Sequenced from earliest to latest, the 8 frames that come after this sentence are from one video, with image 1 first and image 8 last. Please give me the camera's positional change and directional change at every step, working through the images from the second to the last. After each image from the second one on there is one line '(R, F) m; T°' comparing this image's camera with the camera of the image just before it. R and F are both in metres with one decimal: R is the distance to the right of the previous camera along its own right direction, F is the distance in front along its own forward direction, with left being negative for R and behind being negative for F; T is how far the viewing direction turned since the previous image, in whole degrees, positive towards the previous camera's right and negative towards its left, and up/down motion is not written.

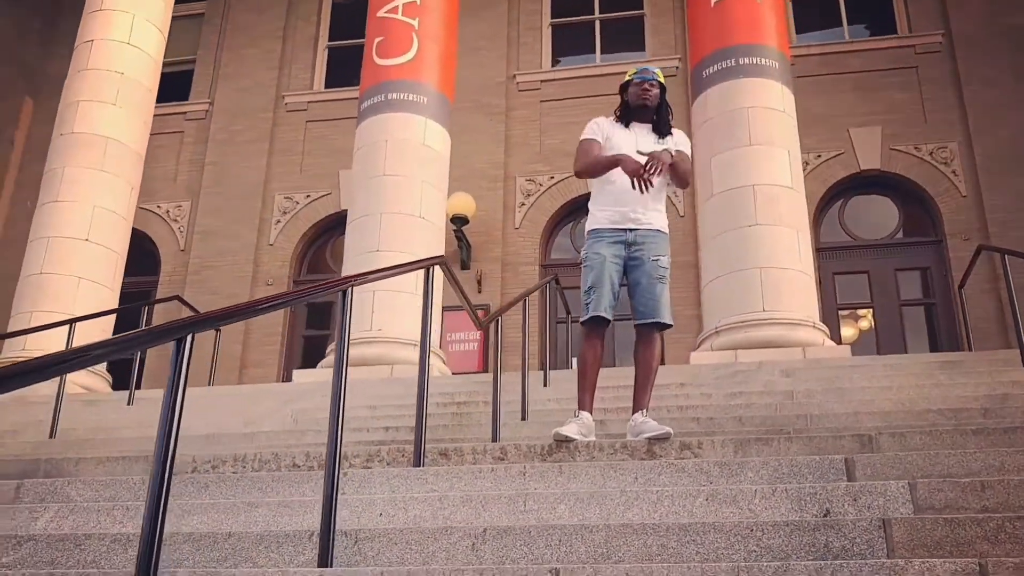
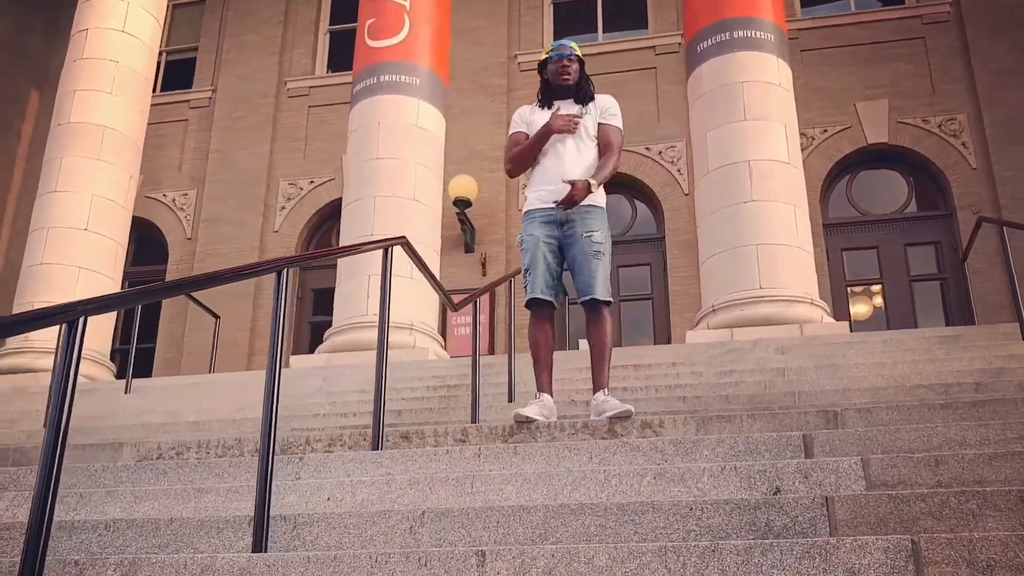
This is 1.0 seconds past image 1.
(+0.3, +0.1) m; -2°
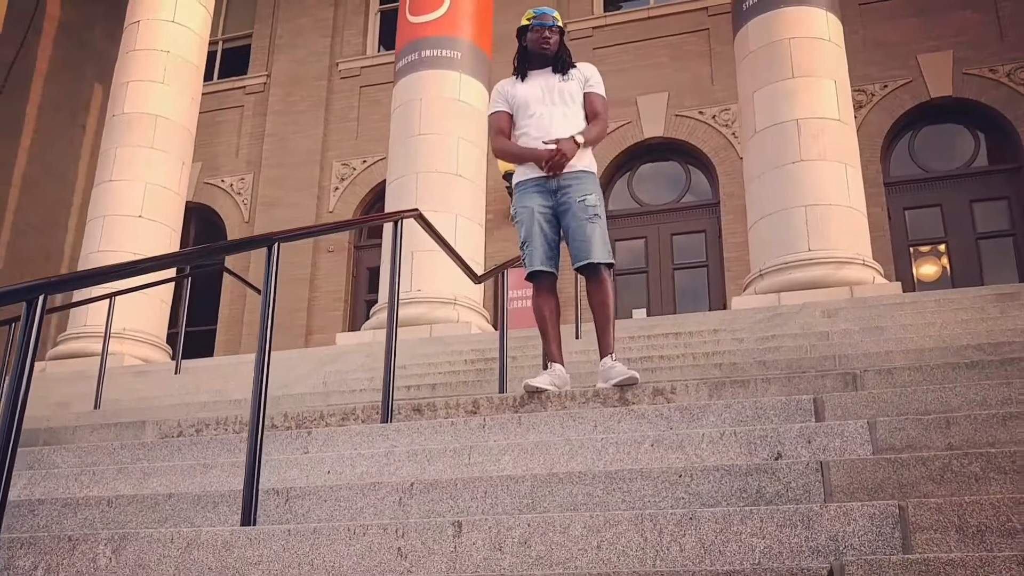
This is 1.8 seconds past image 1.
(+0.3, +0.1) m; -4°
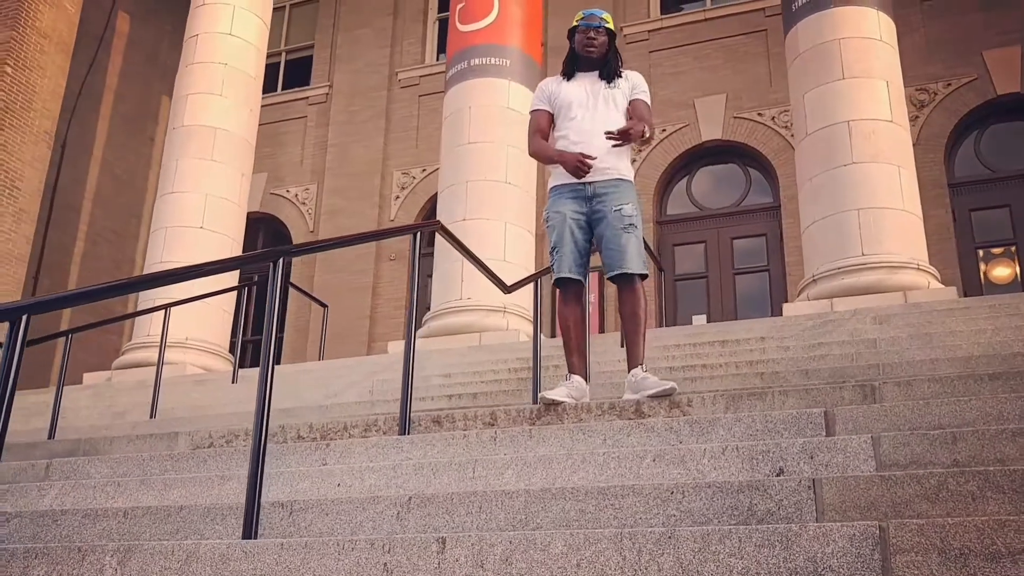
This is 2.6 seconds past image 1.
(+0.3, 0.0) m; -4°
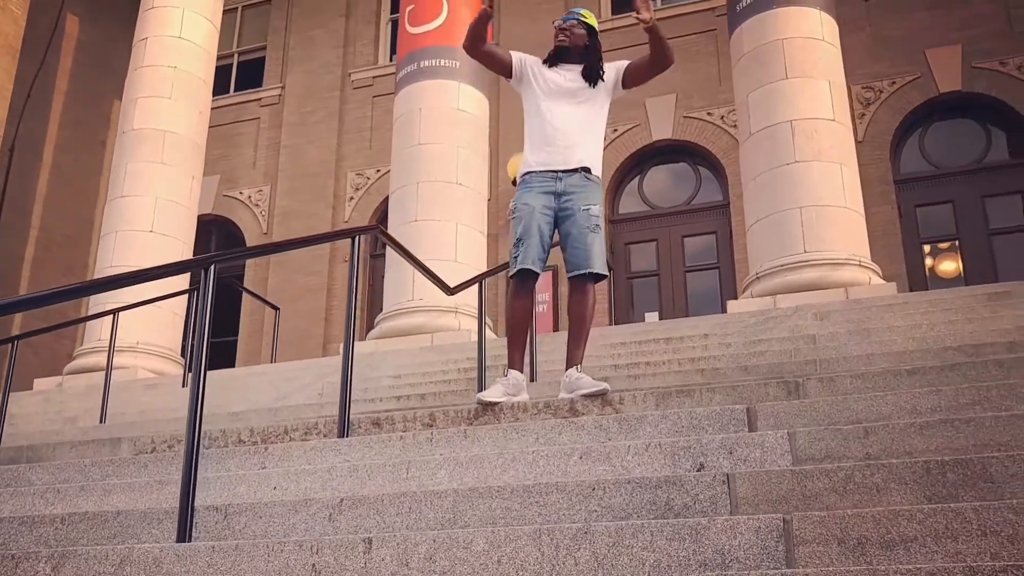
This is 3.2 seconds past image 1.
(+0.1, -0.1) m; +2°
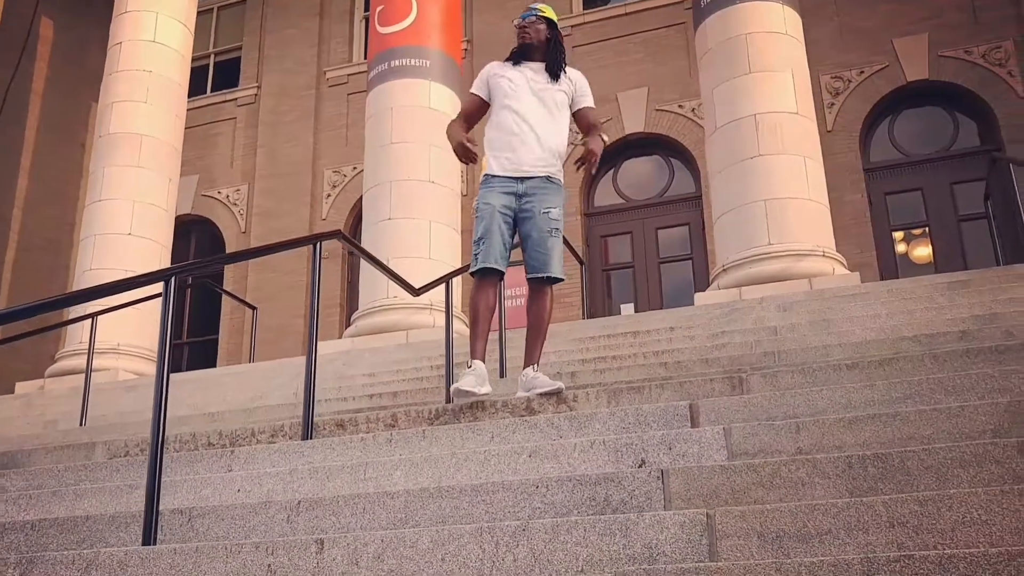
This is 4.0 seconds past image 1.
(+0.1, -0.1) m; +1°
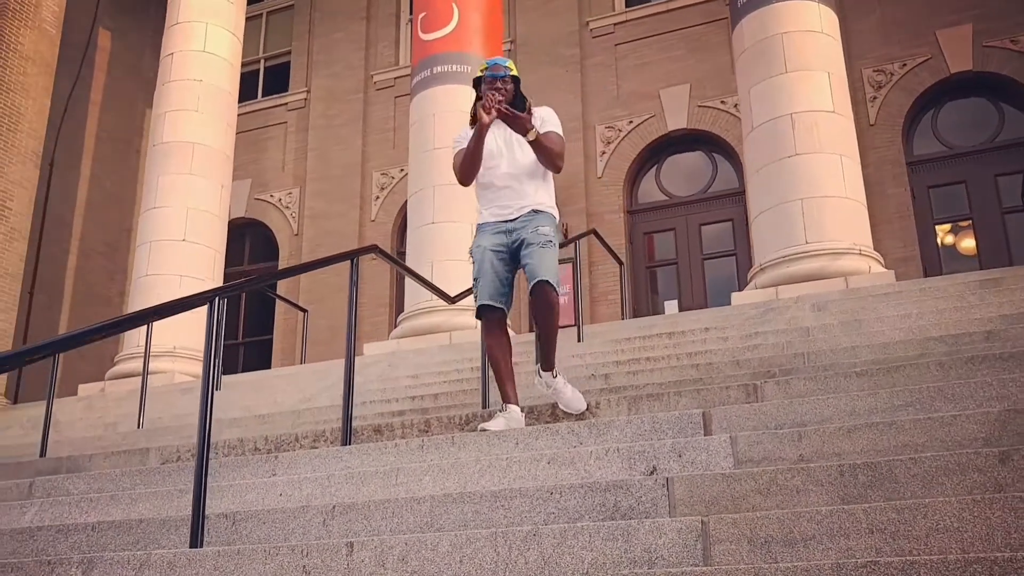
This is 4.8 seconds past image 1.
(+0.1, -0.2) m; -3°
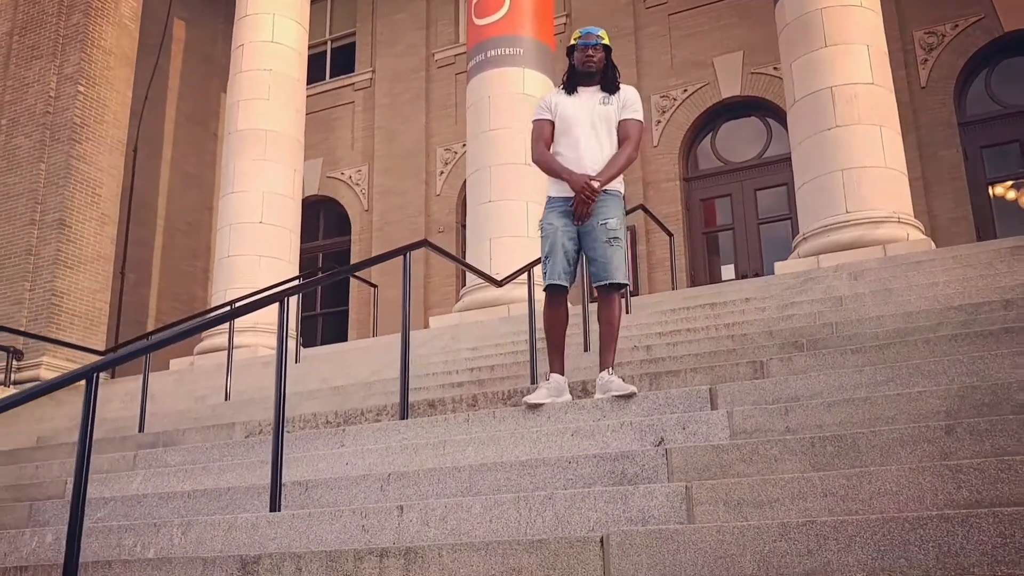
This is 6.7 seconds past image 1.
(+0.2, -0.5) m; -4°
